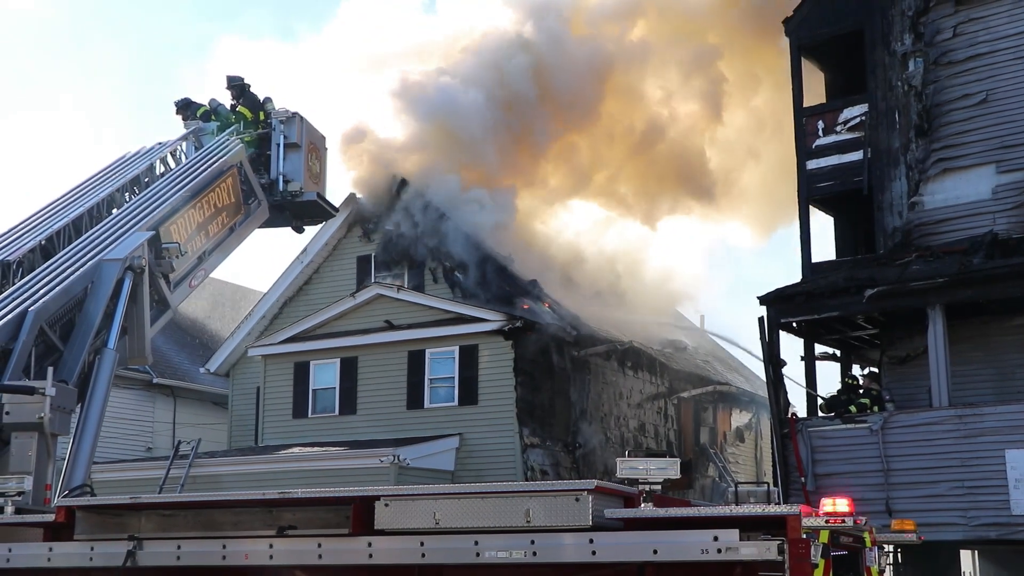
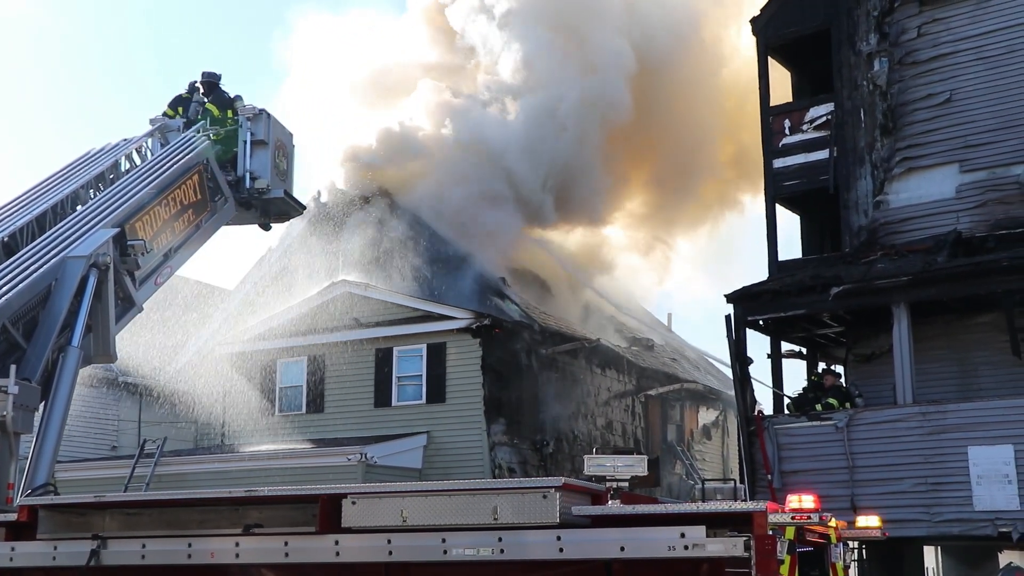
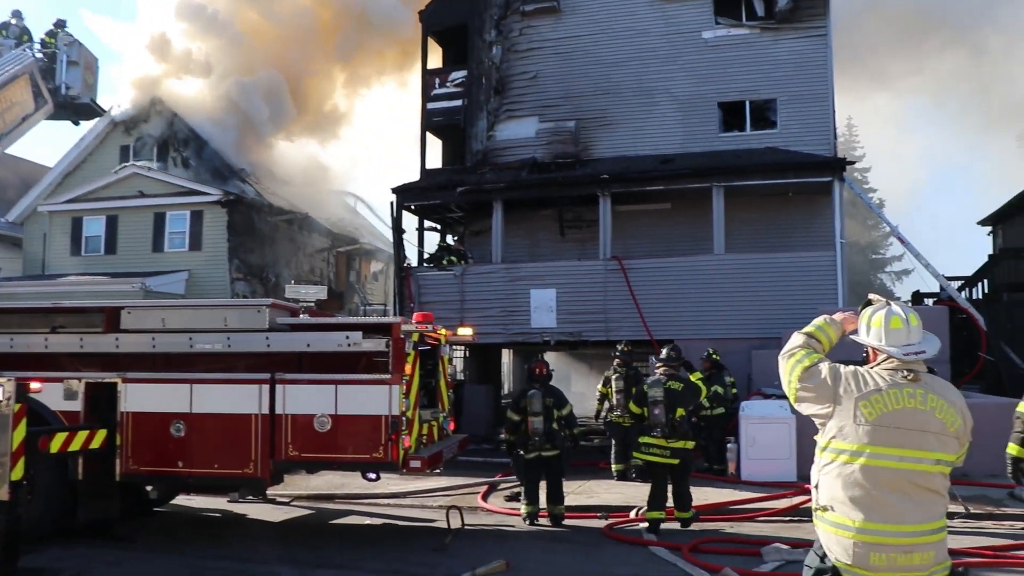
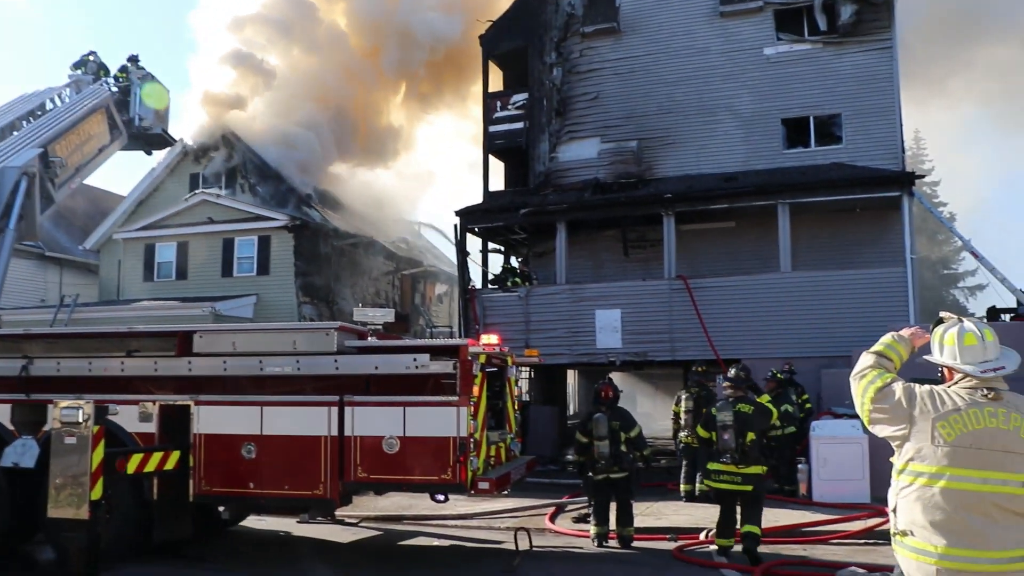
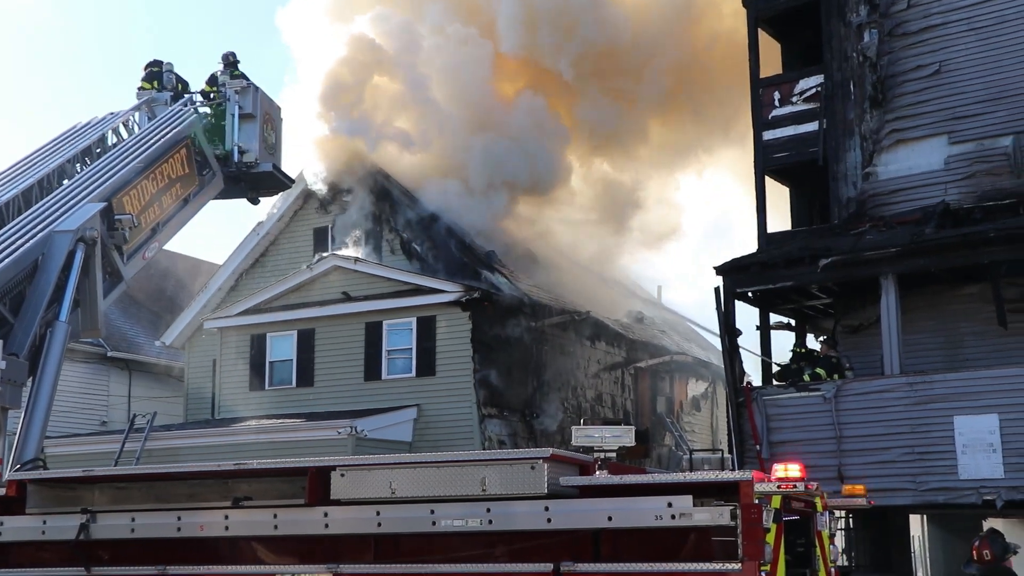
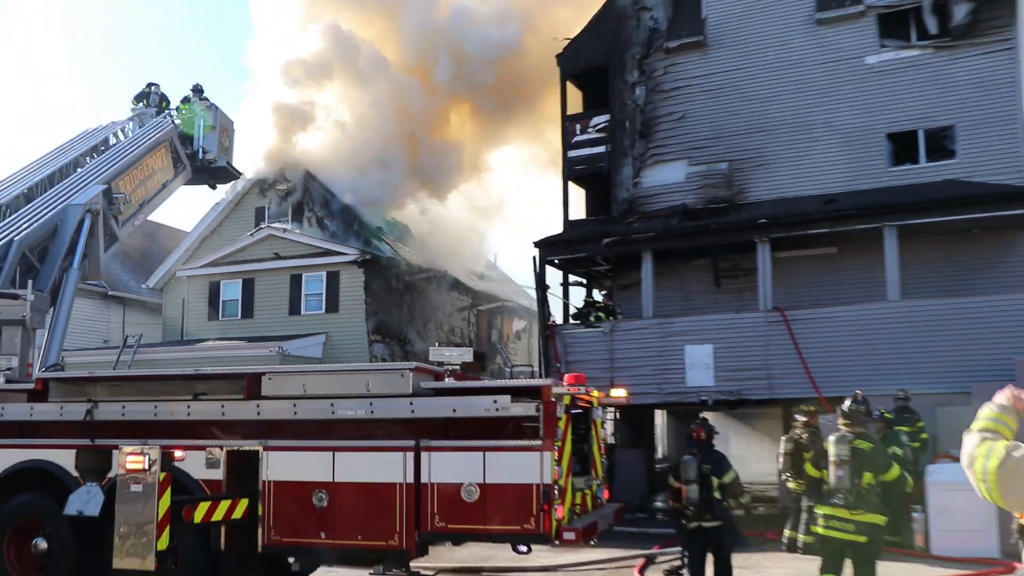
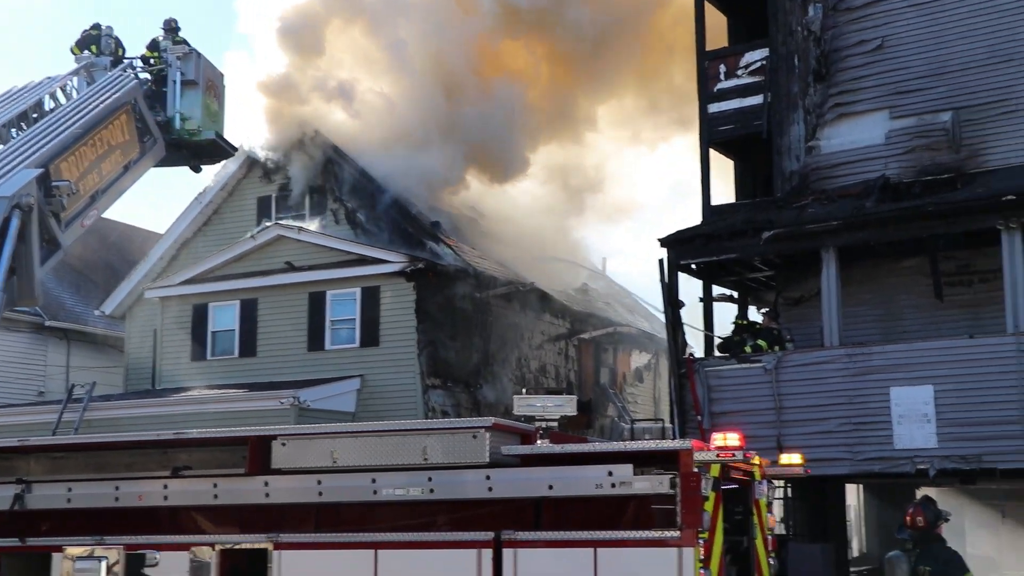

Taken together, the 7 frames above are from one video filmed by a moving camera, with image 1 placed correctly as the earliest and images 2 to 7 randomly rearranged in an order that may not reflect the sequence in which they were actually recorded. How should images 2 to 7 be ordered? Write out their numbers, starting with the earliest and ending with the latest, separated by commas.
2, 5, 7, 6, 4, 3
